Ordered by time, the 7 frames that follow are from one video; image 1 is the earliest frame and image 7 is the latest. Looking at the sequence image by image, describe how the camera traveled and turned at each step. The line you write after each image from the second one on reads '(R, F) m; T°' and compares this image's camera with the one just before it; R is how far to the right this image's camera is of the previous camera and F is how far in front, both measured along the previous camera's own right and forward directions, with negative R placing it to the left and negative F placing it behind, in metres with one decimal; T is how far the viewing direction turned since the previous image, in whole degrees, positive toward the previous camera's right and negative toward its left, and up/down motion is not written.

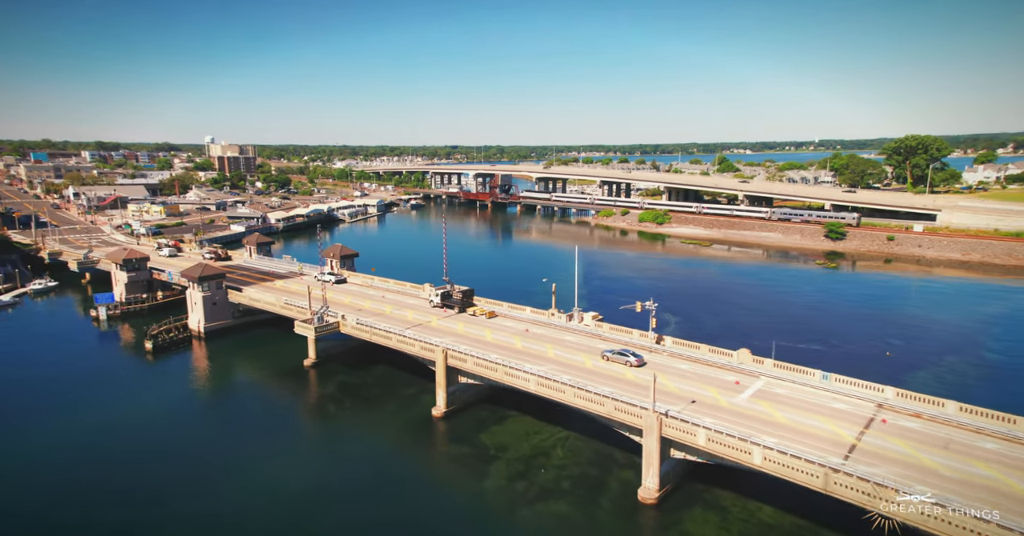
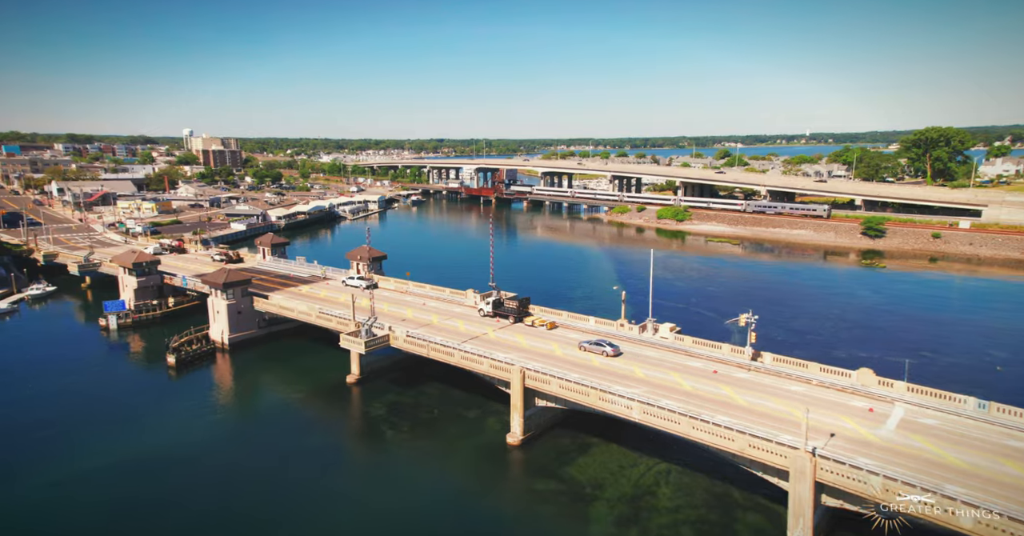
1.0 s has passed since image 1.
(-3.7, +2.9) m; +1°
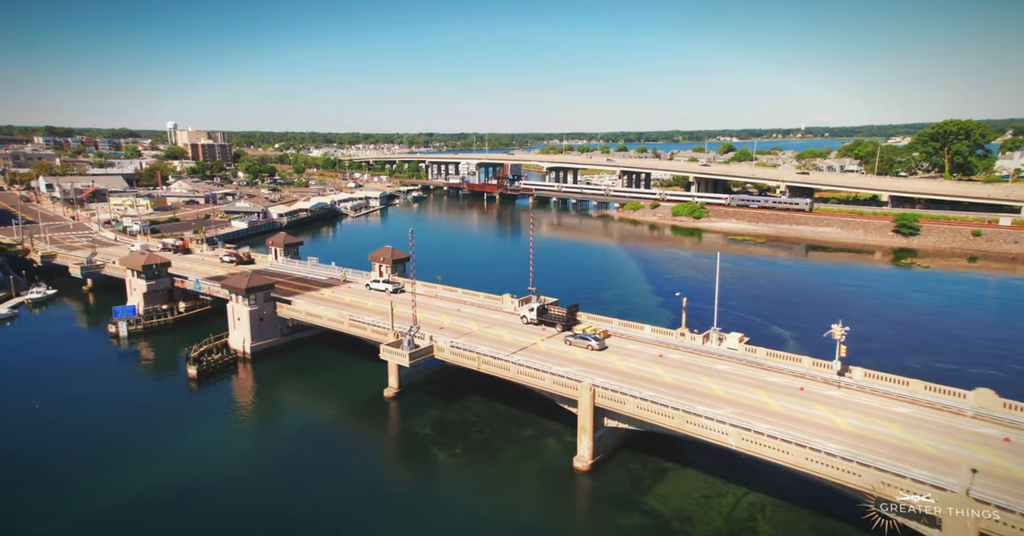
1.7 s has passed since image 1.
(-2.7, +2.2) m; +1°
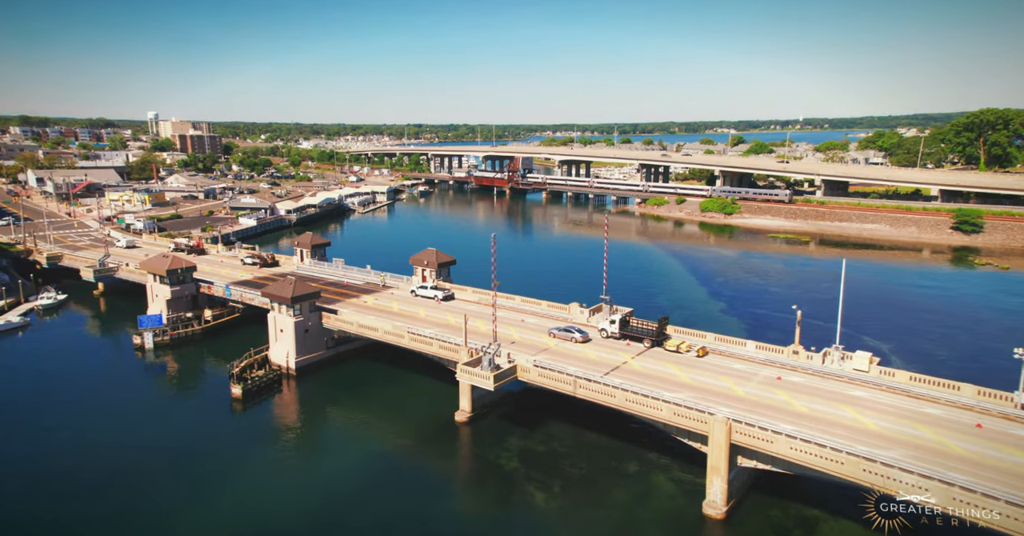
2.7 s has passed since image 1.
(-4.1, +3.2) m; 0°
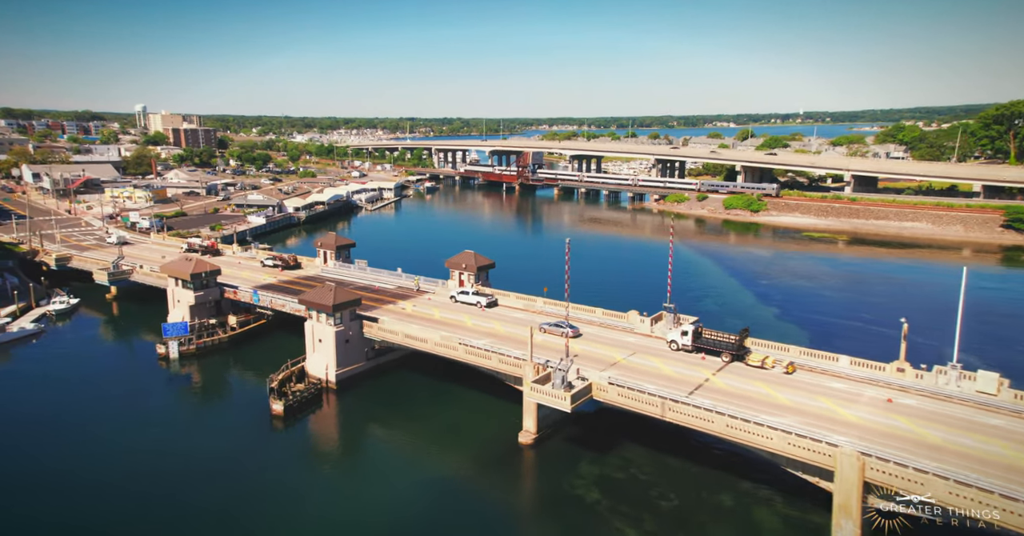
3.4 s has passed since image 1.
(-3.0, +2.3) m; 0°
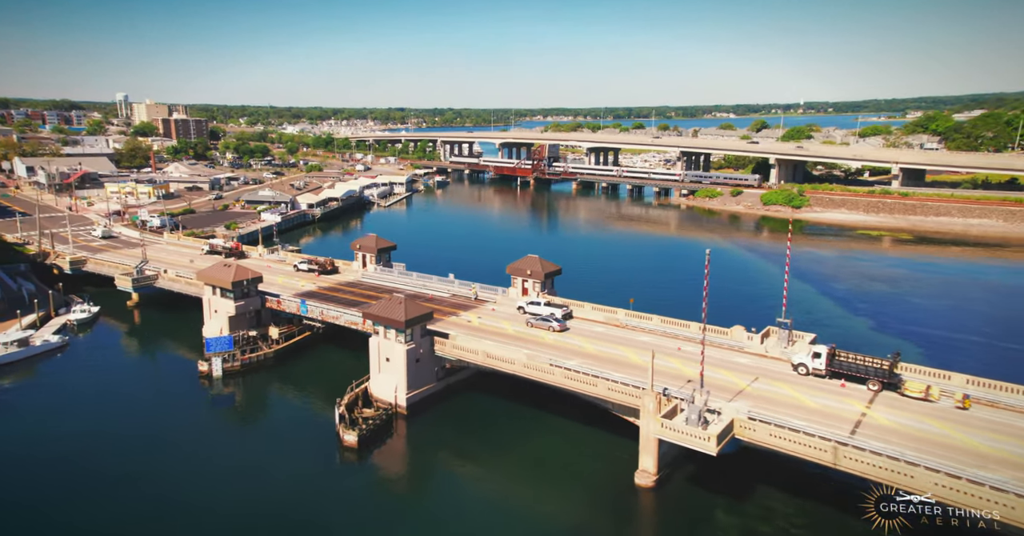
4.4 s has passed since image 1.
(-4.4, +3.5) m; 0°
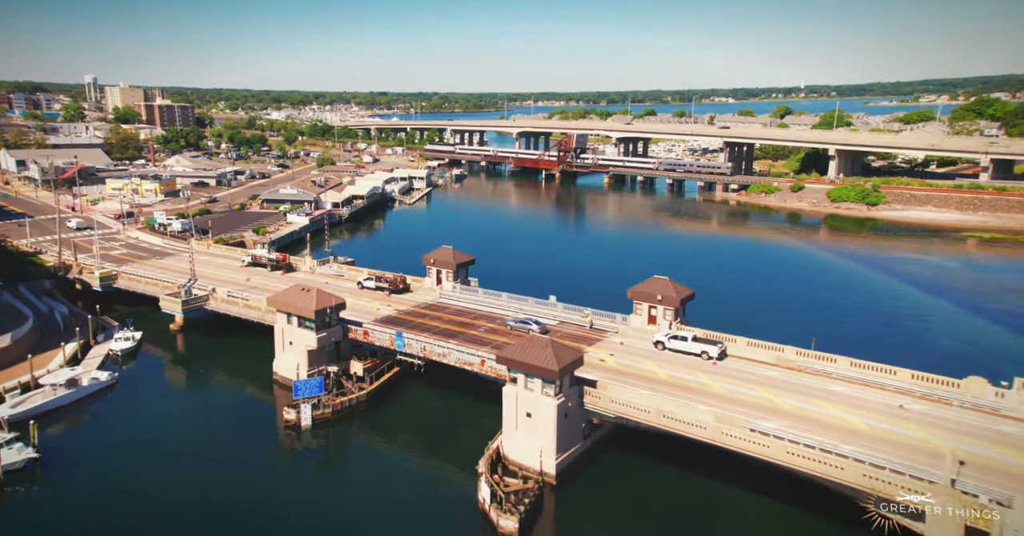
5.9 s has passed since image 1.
(-6.9, +5.6) m; 0°
